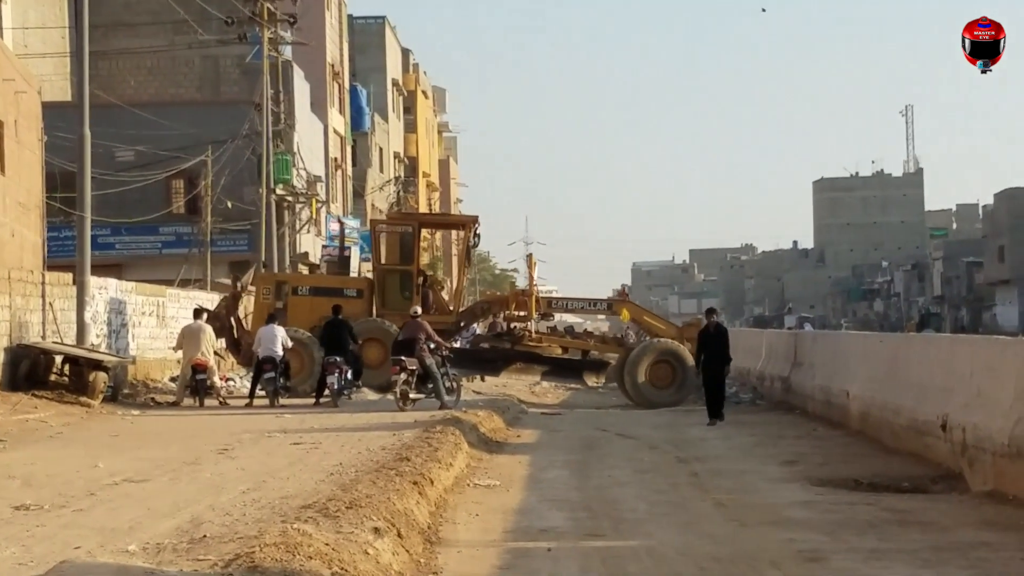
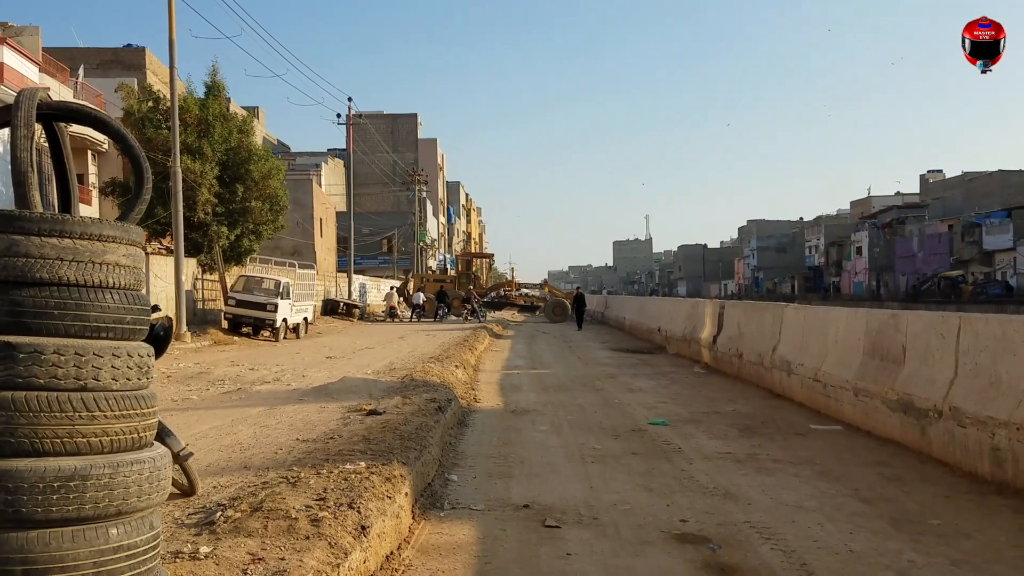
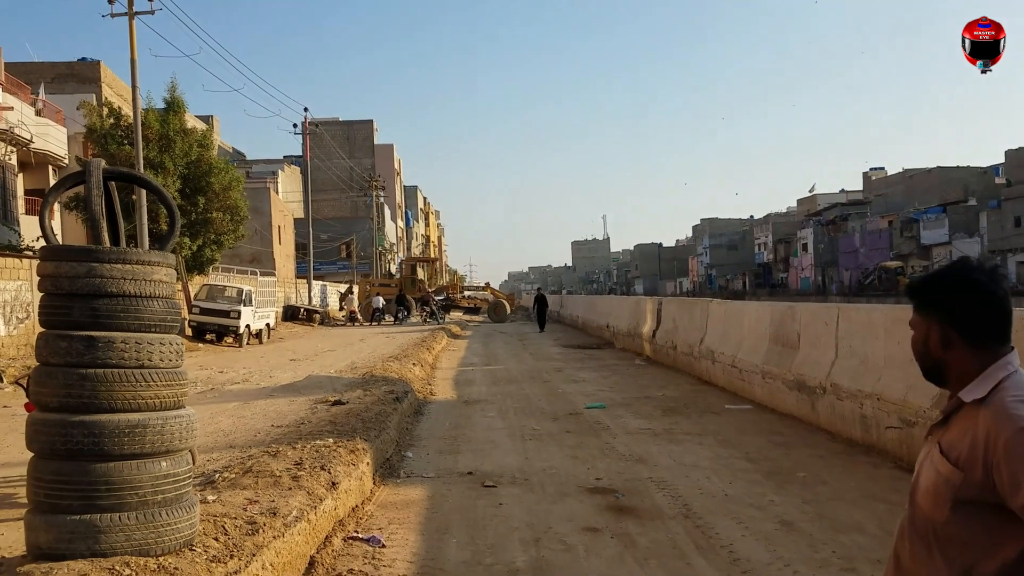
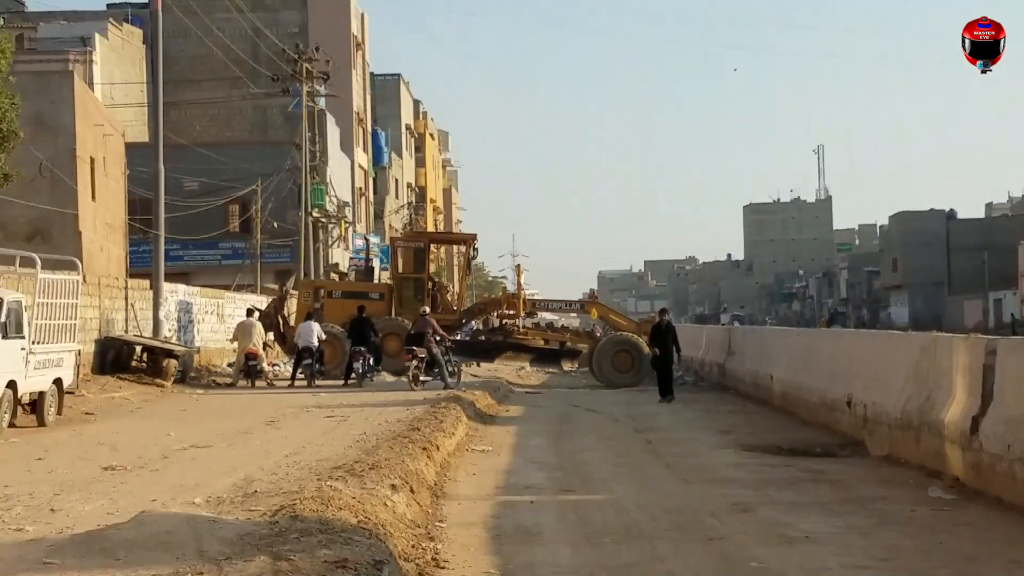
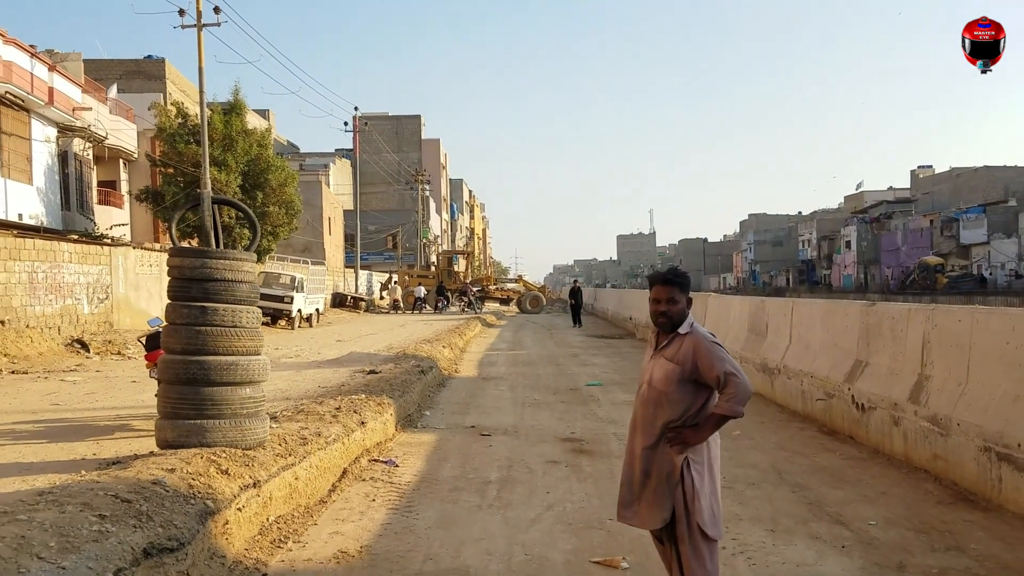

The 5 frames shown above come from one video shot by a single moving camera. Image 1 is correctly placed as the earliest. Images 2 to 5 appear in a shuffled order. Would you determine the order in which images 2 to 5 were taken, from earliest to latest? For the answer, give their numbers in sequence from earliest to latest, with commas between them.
4, 2, 3, 5
